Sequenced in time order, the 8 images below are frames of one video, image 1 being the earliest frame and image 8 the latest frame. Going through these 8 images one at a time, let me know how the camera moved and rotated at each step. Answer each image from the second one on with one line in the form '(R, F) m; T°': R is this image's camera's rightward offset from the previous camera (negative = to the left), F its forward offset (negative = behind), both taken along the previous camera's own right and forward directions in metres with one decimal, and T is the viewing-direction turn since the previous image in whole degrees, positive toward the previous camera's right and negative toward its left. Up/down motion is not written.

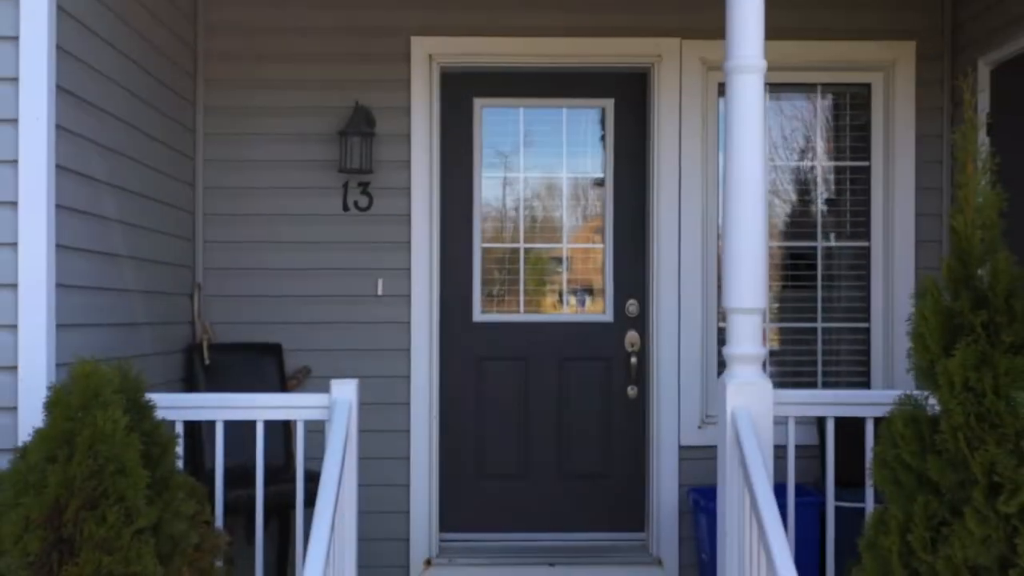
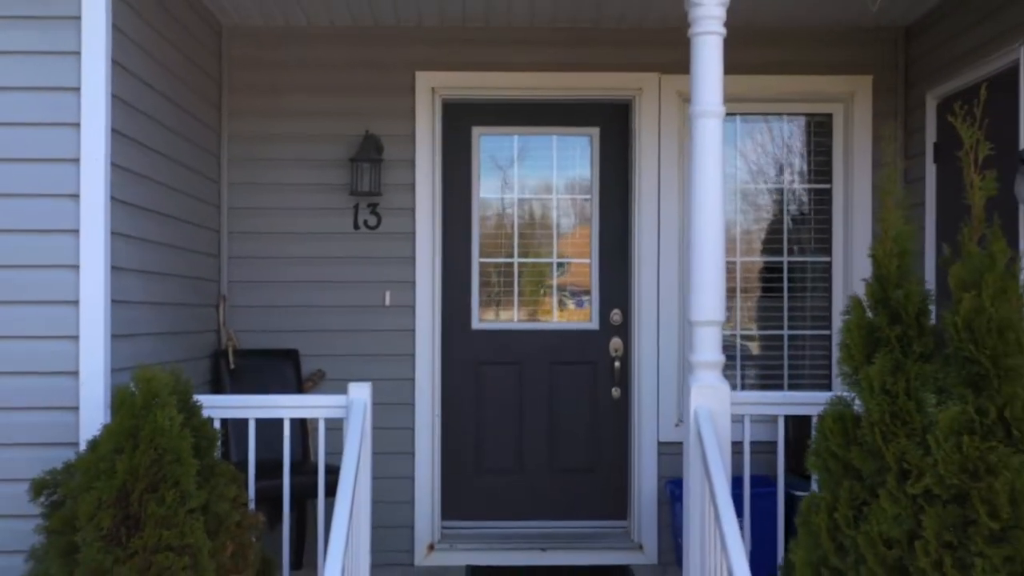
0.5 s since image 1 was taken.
(0.0, -0.4) m; 0°
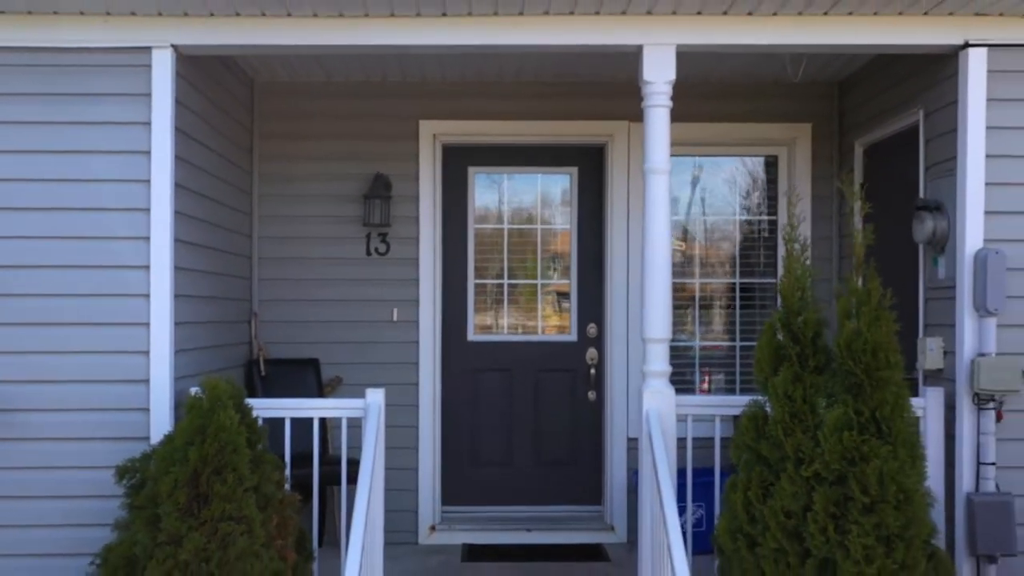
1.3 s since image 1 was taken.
(0.0, -0.7) m; 0°
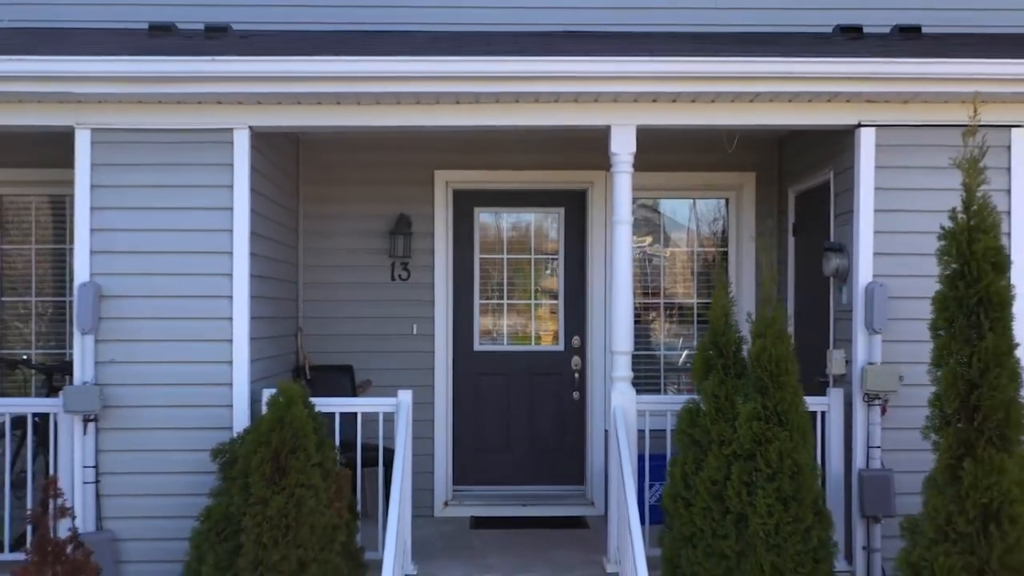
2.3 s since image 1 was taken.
(0.0, -1.1) m; 0°
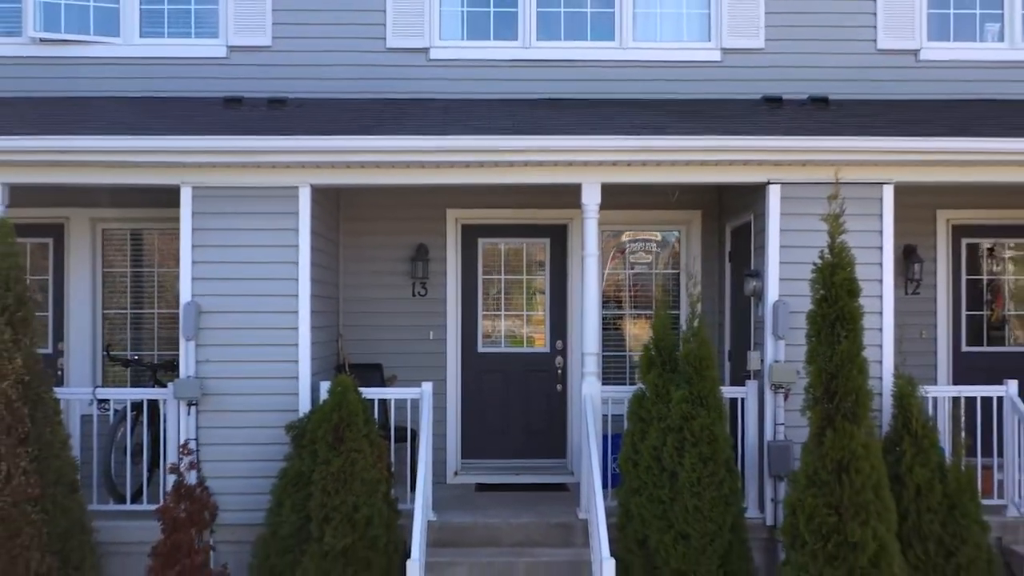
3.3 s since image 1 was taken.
(0.0, -1.5) m; 0°
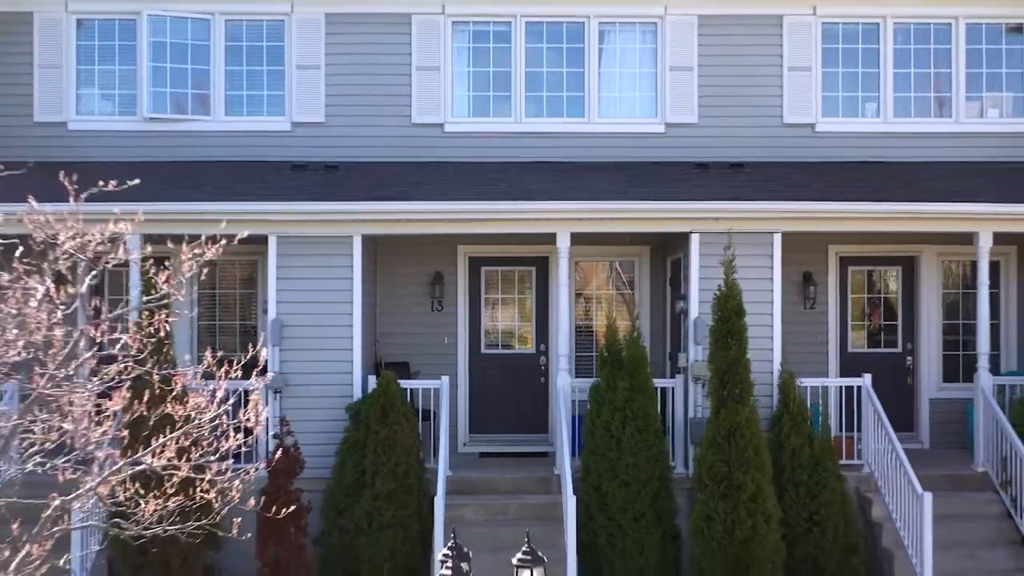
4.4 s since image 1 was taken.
(0.0, -2.4) m; 0°
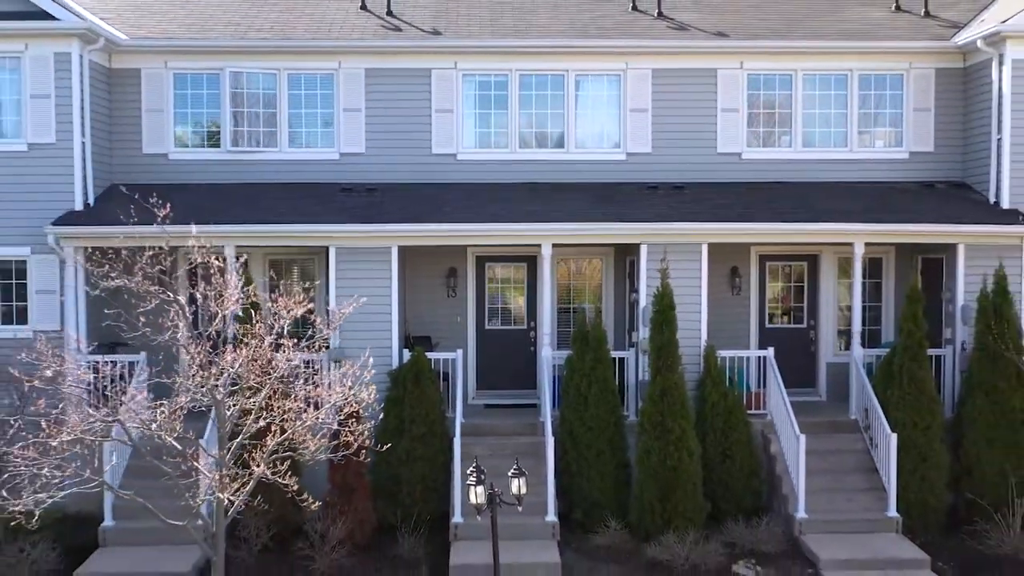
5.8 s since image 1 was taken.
(0.0, -3.1) m; 0°
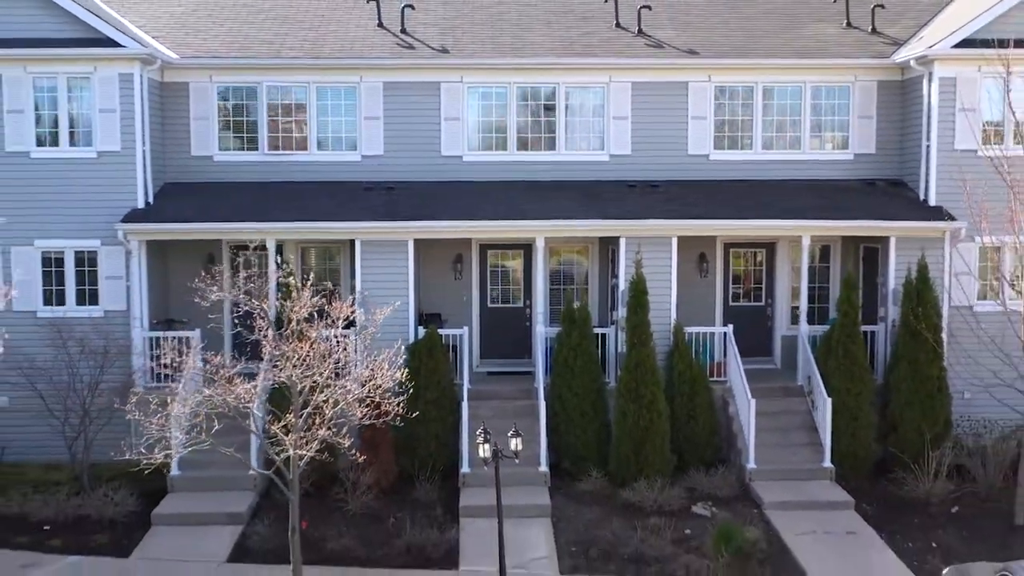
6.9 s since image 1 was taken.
(0.0, -2.1) m; 0°
